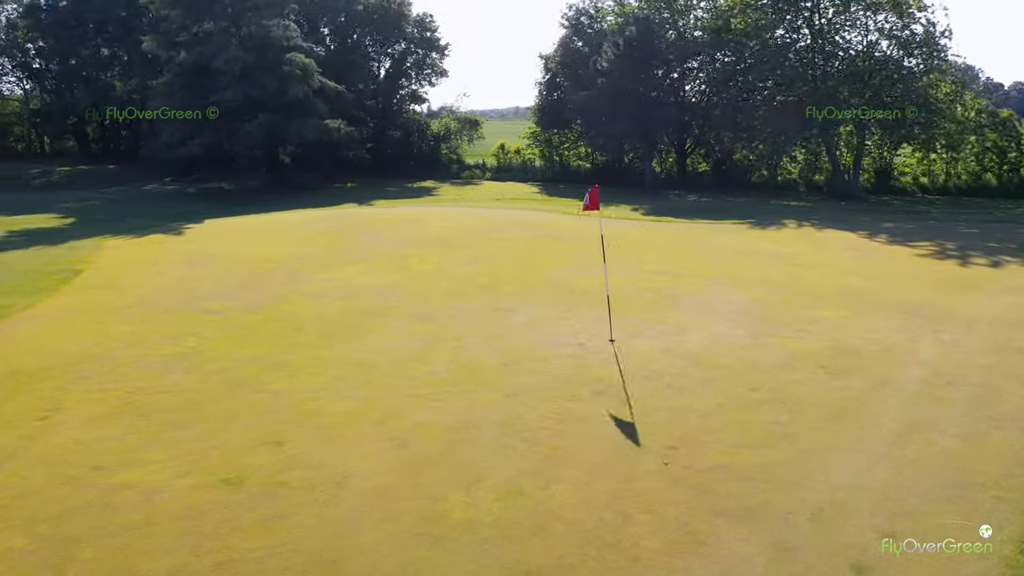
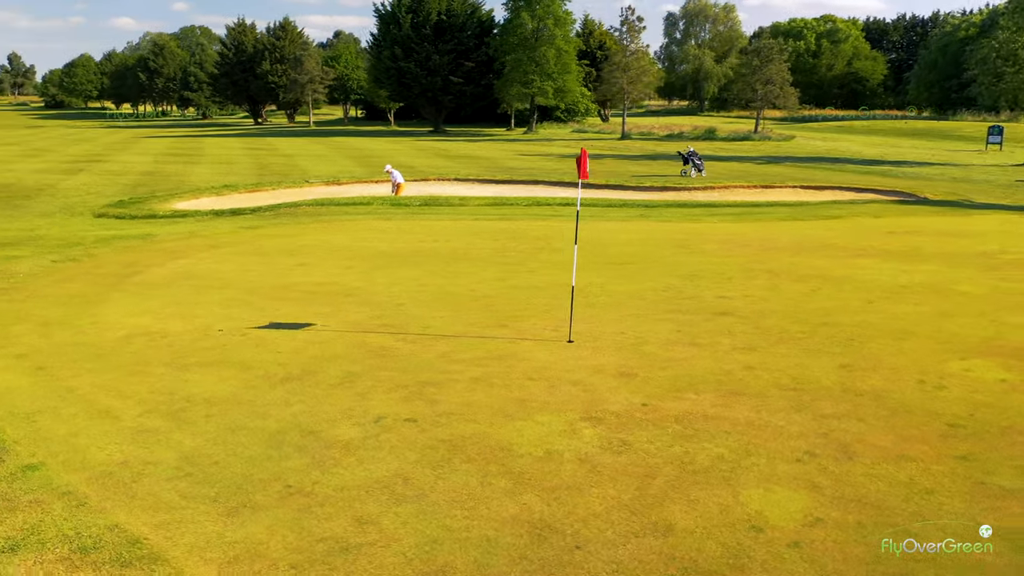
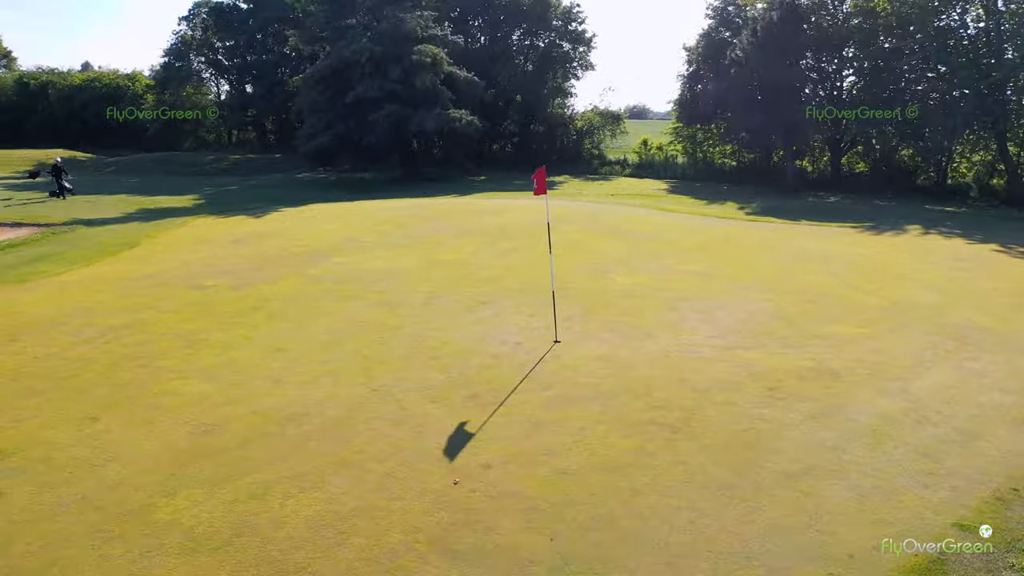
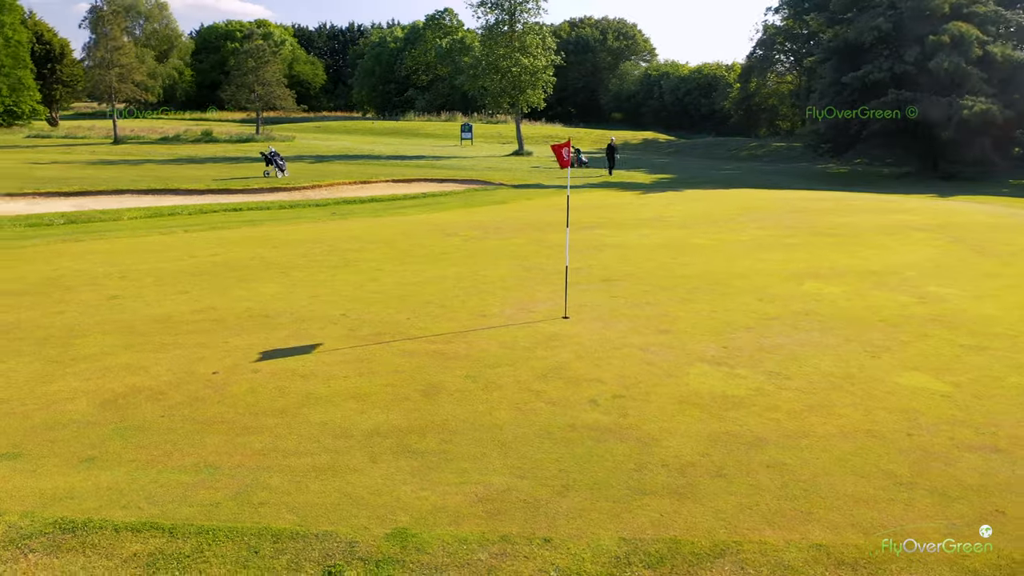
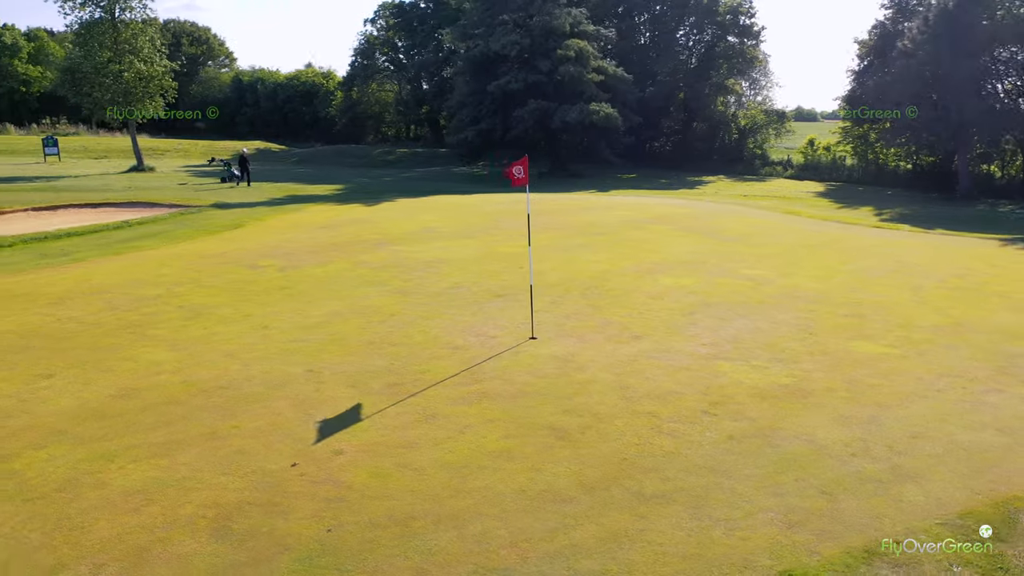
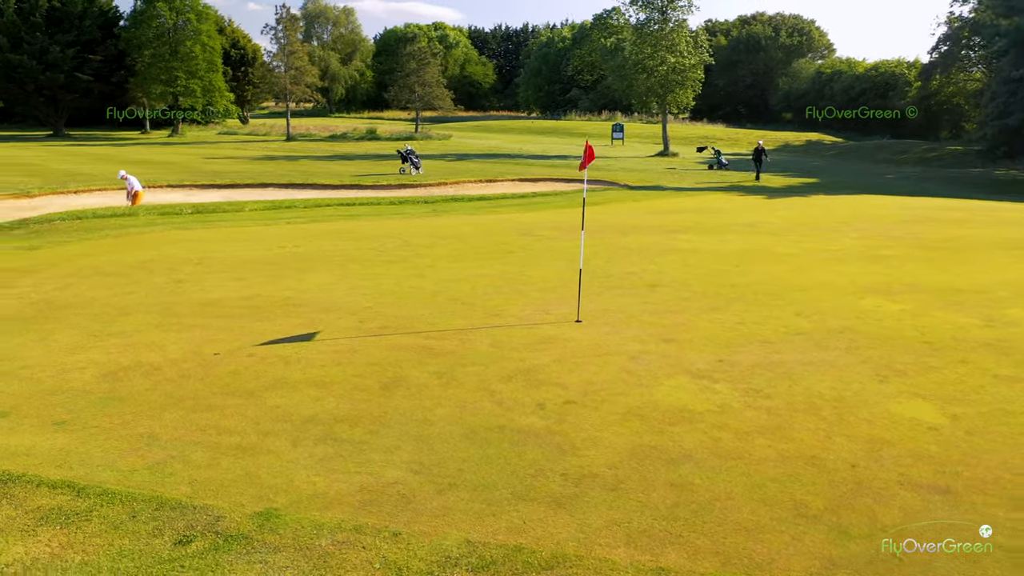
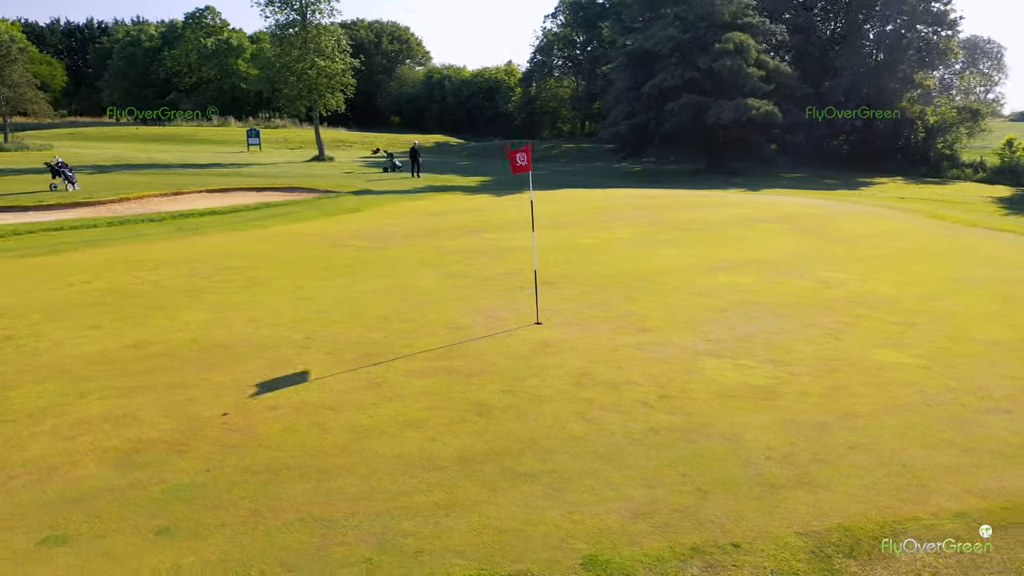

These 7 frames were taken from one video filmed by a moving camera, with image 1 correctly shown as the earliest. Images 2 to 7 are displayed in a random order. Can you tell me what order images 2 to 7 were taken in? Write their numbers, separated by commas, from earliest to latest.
3, 5, 7, 4, 6, 2
